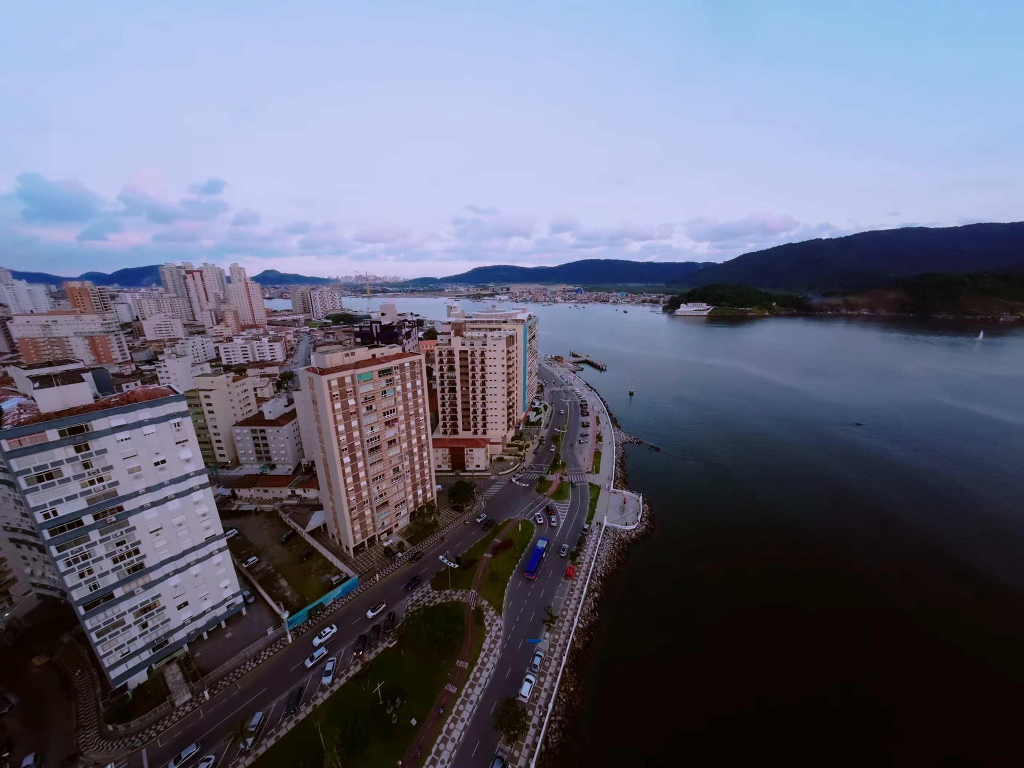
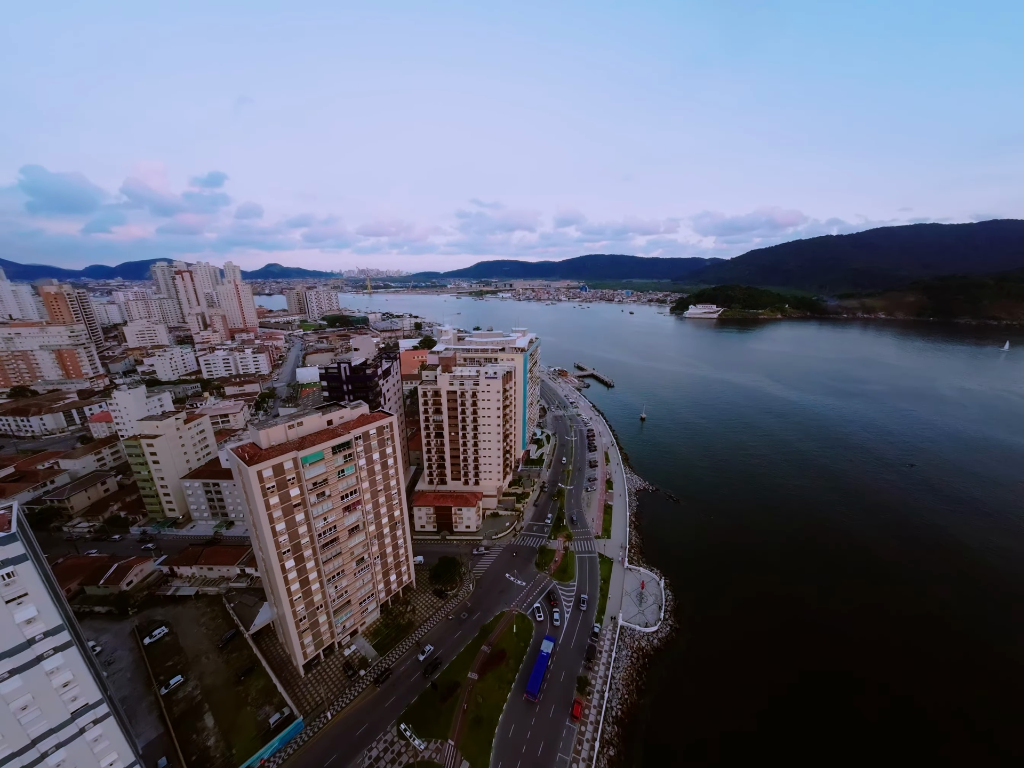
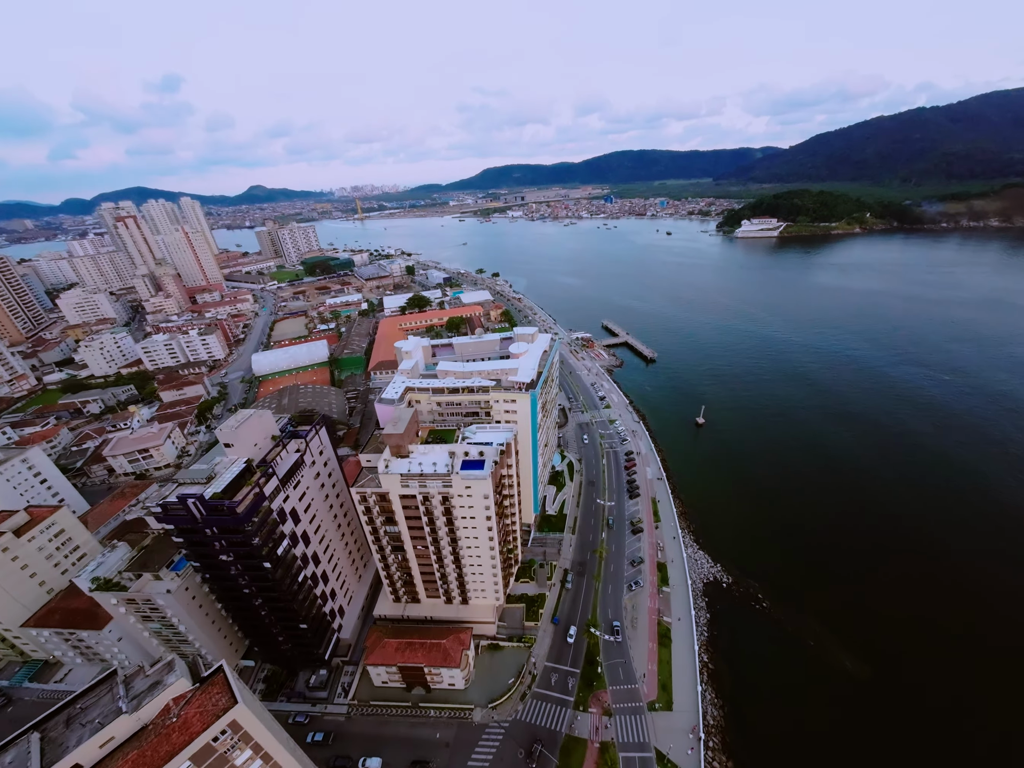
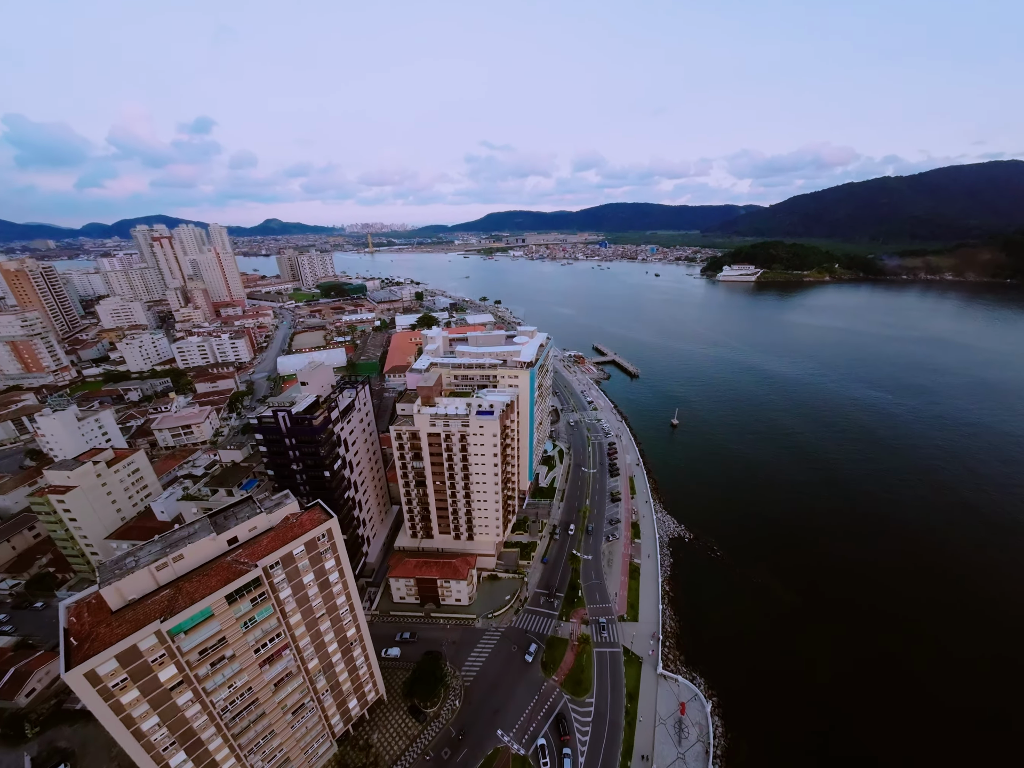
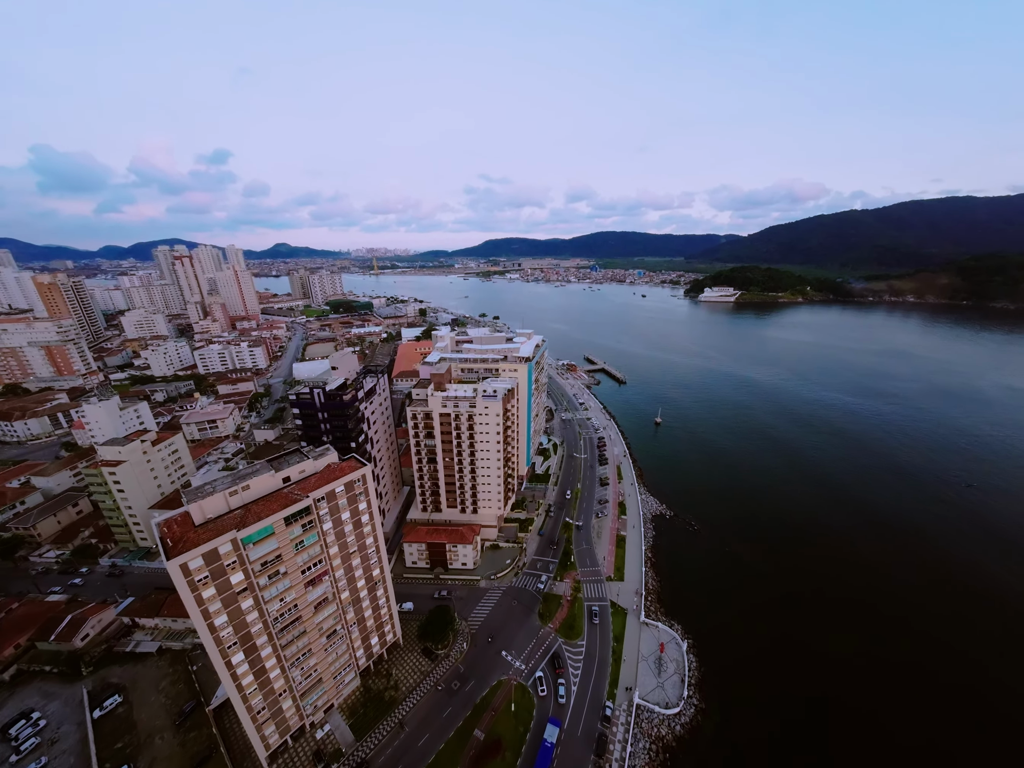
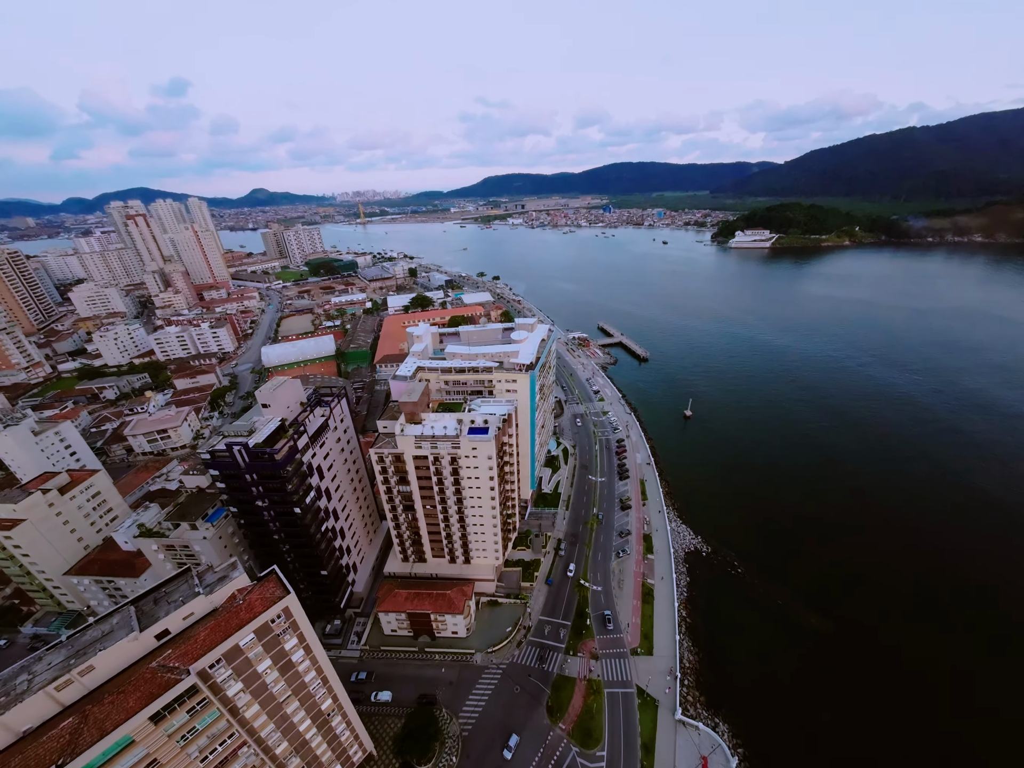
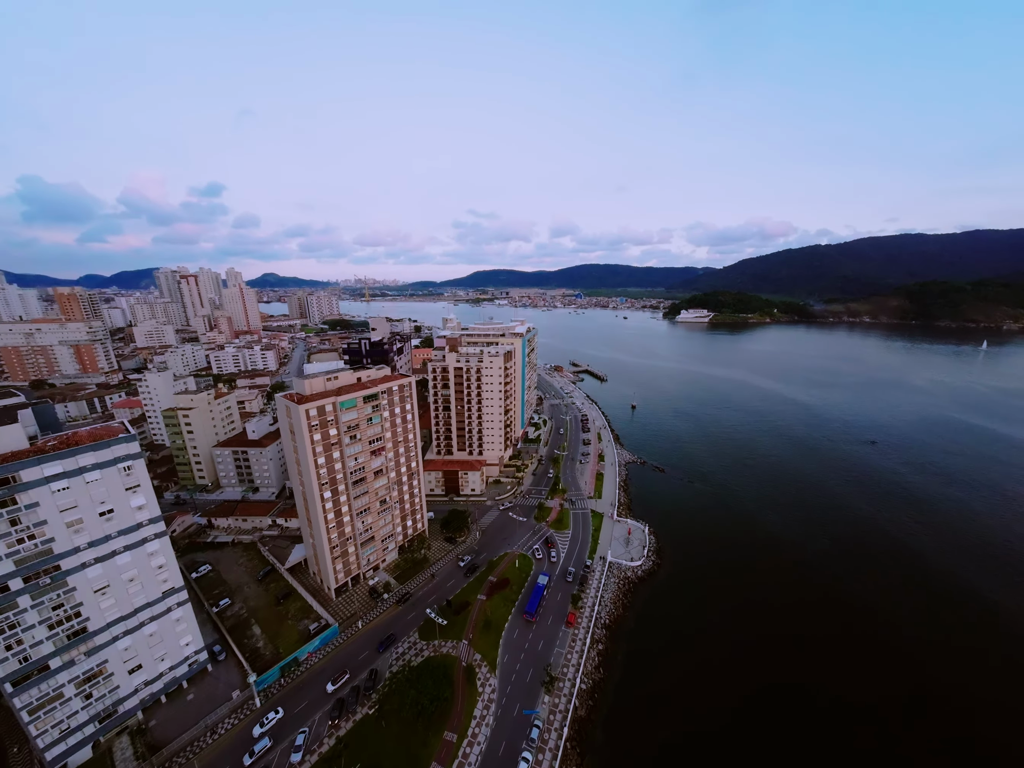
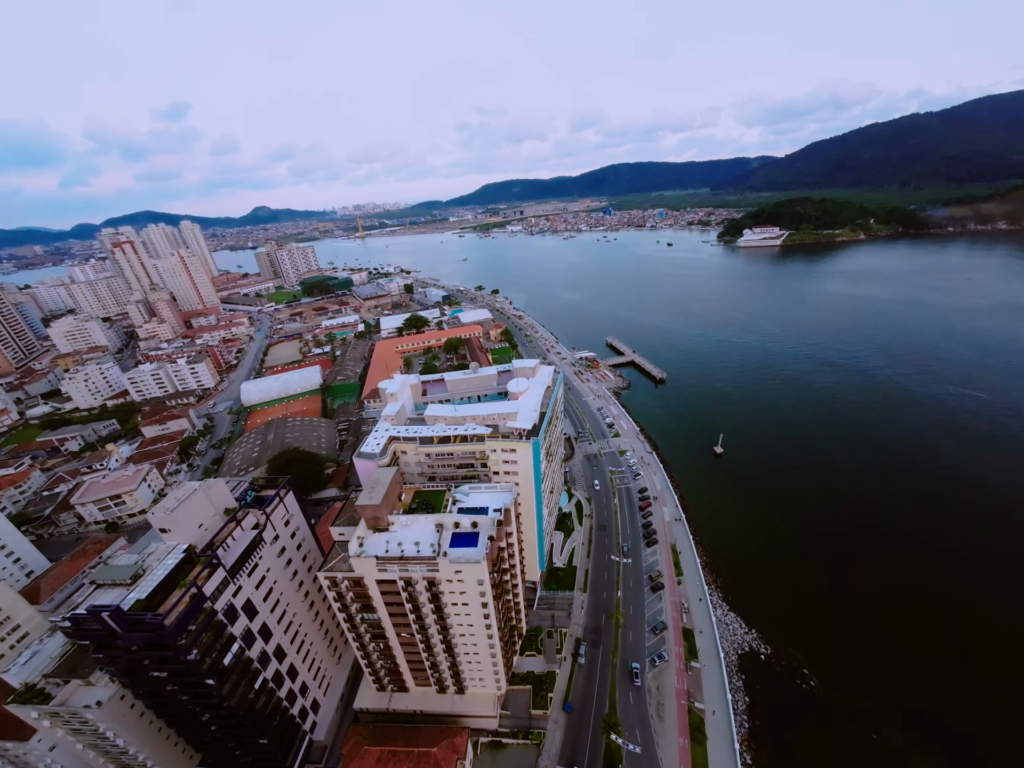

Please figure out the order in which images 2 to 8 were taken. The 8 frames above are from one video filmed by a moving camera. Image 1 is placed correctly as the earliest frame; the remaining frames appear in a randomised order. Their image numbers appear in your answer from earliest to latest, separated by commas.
7, 2, 5, 4, 6, 3, 8
